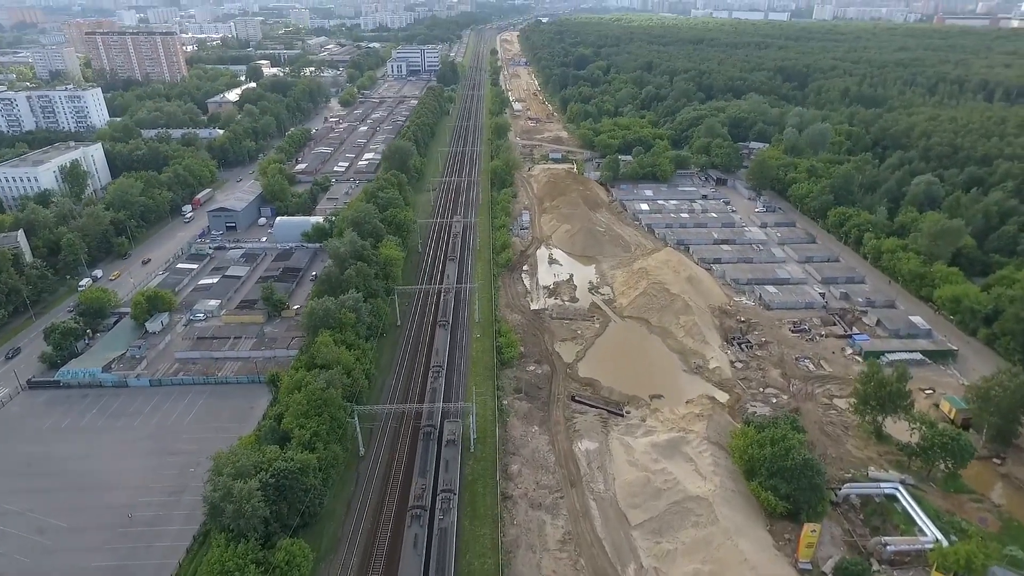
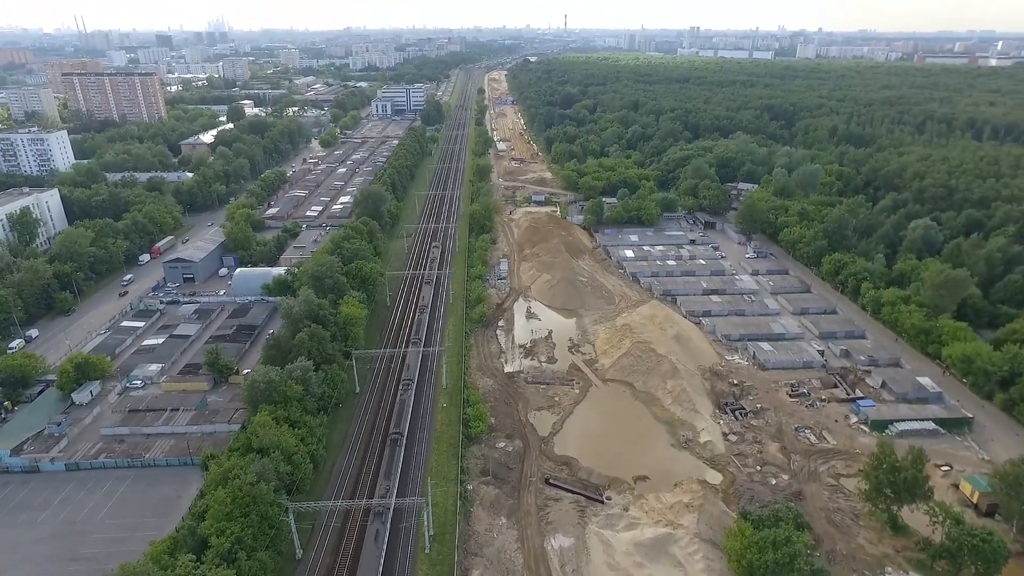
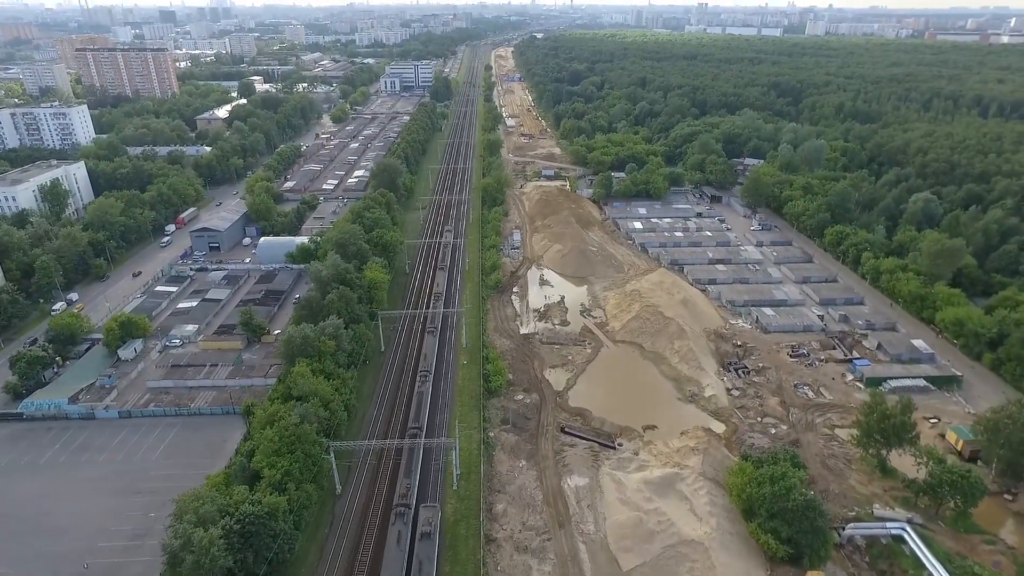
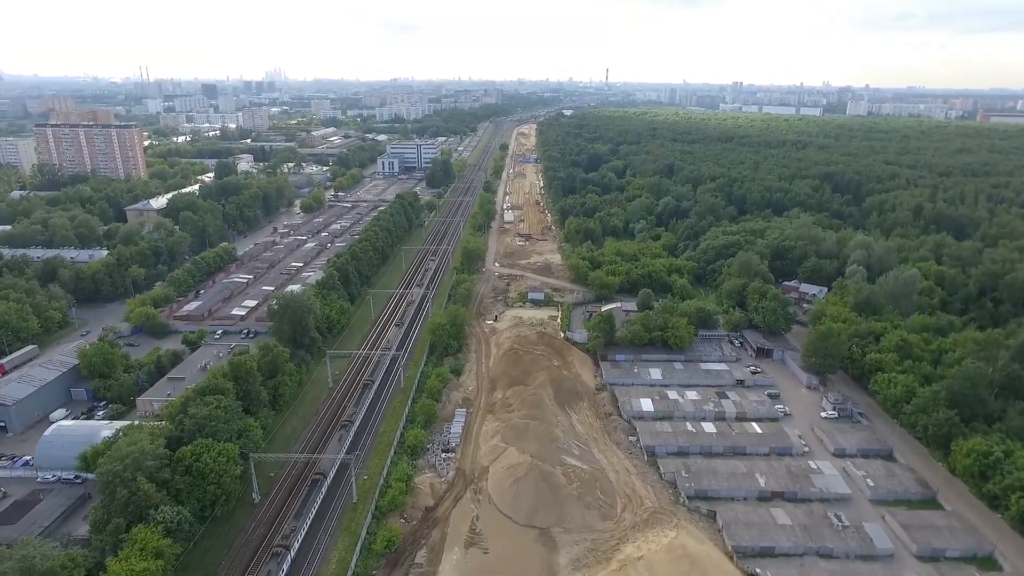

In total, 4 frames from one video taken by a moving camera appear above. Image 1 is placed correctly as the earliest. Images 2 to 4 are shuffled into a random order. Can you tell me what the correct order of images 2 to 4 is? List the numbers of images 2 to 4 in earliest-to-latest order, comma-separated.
3, 2, 4
